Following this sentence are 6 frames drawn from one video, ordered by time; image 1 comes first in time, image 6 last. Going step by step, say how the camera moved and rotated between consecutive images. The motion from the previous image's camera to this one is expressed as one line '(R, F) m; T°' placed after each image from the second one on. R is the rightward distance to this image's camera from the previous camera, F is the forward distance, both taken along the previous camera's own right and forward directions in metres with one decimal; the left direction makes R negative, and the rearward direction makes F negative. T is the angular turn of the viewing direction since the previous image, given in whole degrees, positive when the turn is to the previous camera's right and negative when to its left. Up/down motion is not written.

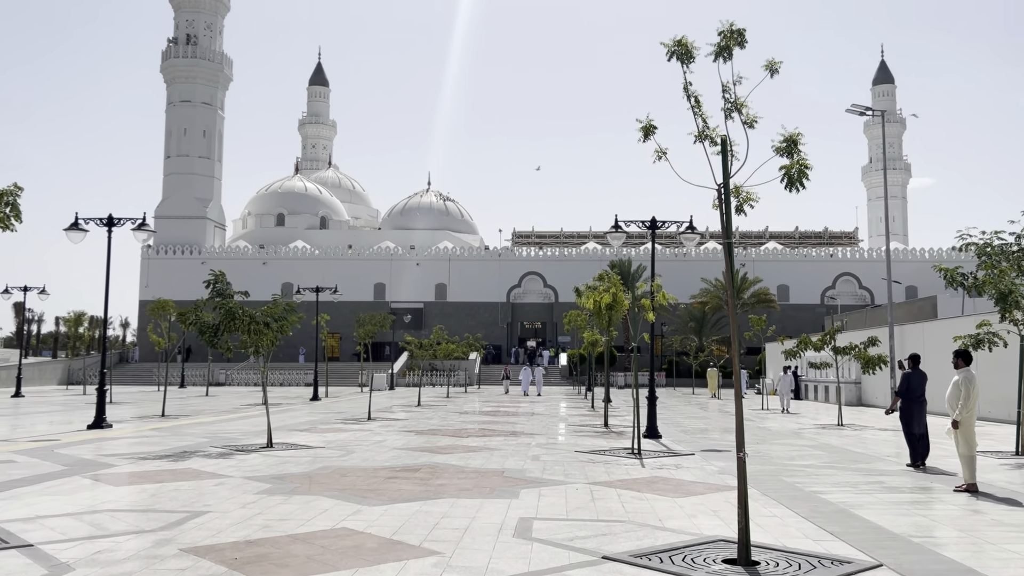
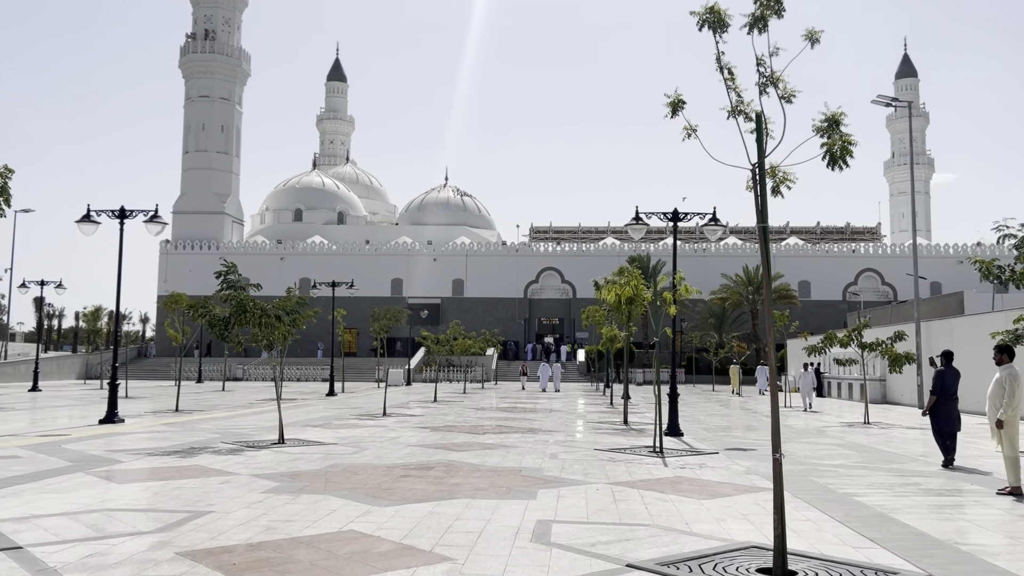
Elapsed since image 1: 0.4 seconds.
(0.0, +0.4) m; -1°
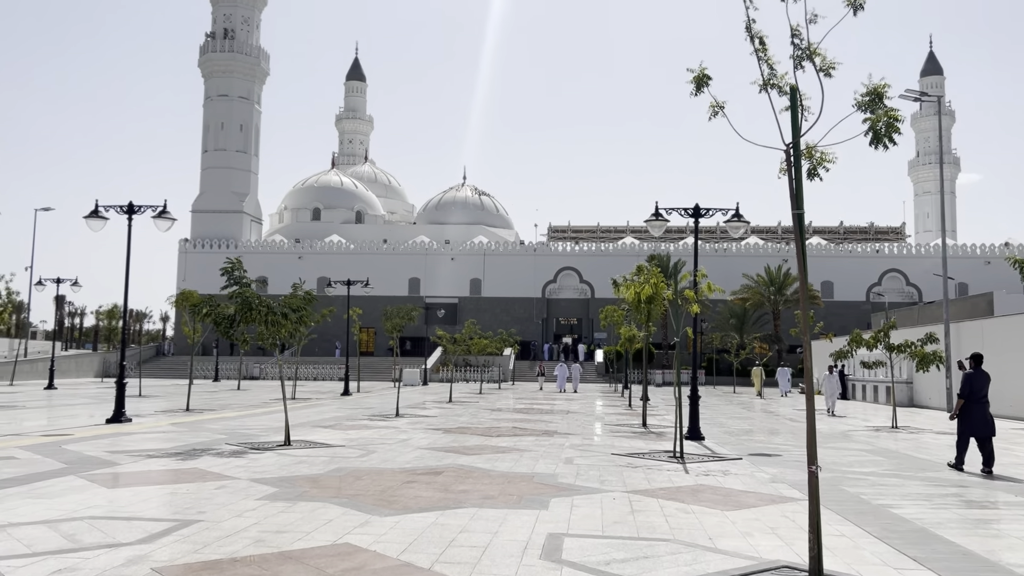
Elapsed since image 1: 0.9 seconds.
(+0.1, +0.4) m; -1°
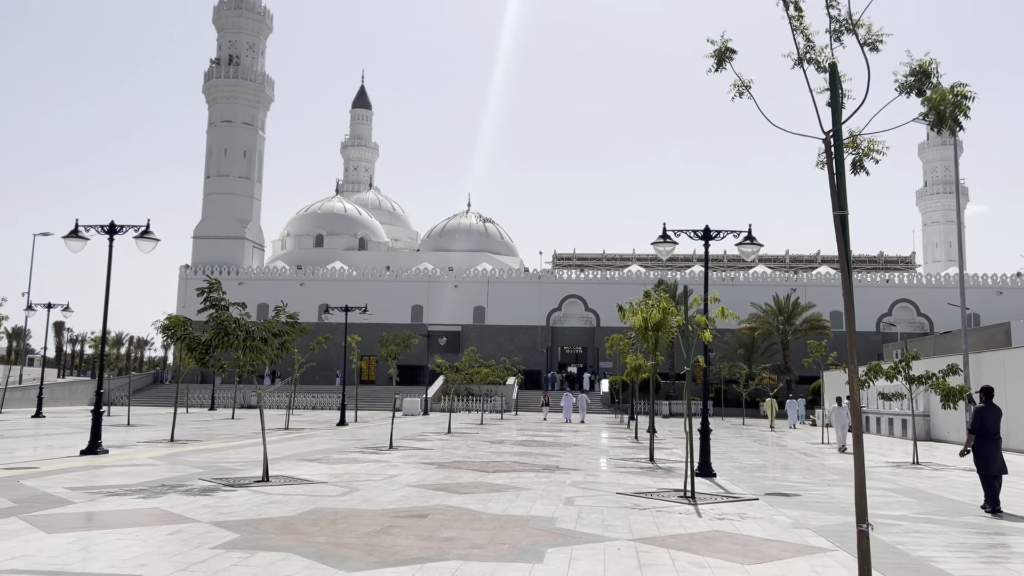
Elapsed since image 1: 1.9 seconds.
(+0.1, +0.8) m; 0°
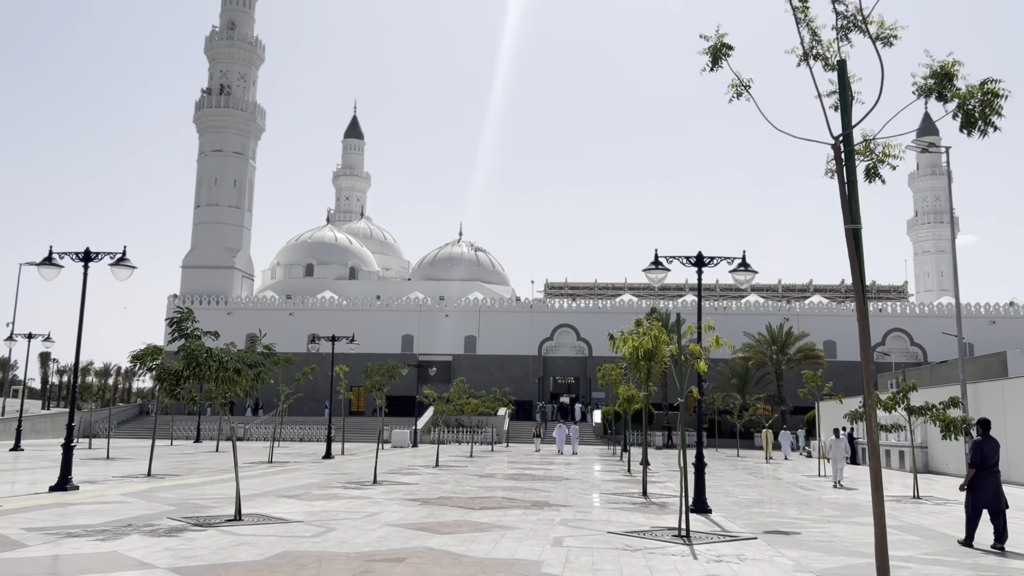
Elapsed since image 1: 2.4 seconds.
(+0.1, +0.4) m; +1°
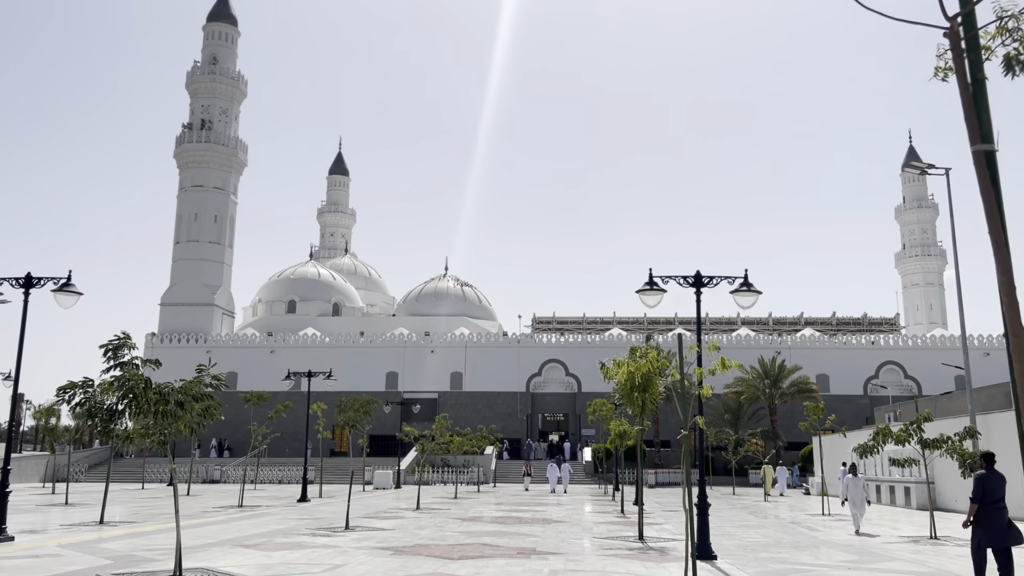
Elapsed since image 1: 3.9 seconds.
(+0.1, +1.1) m; +1°
